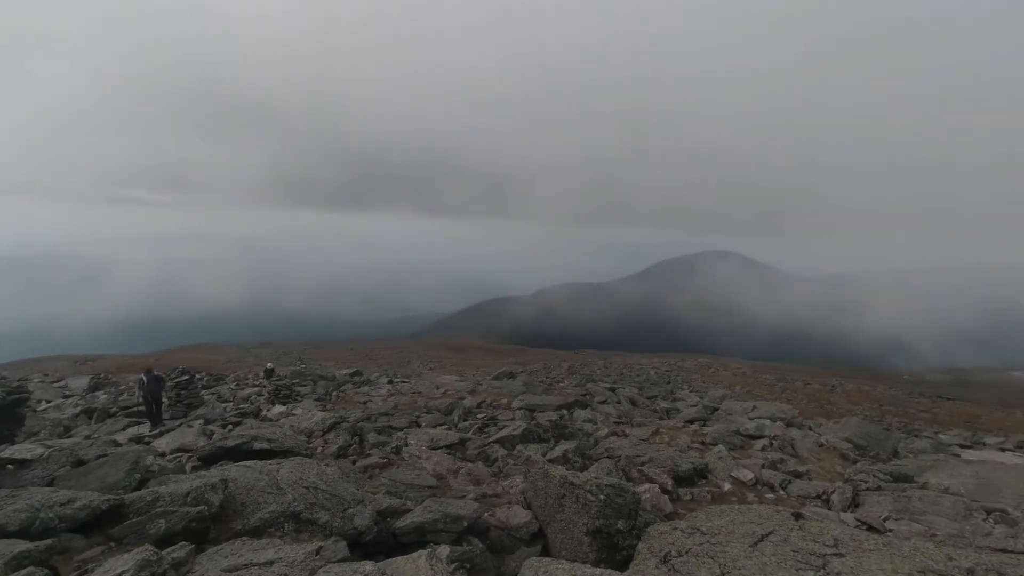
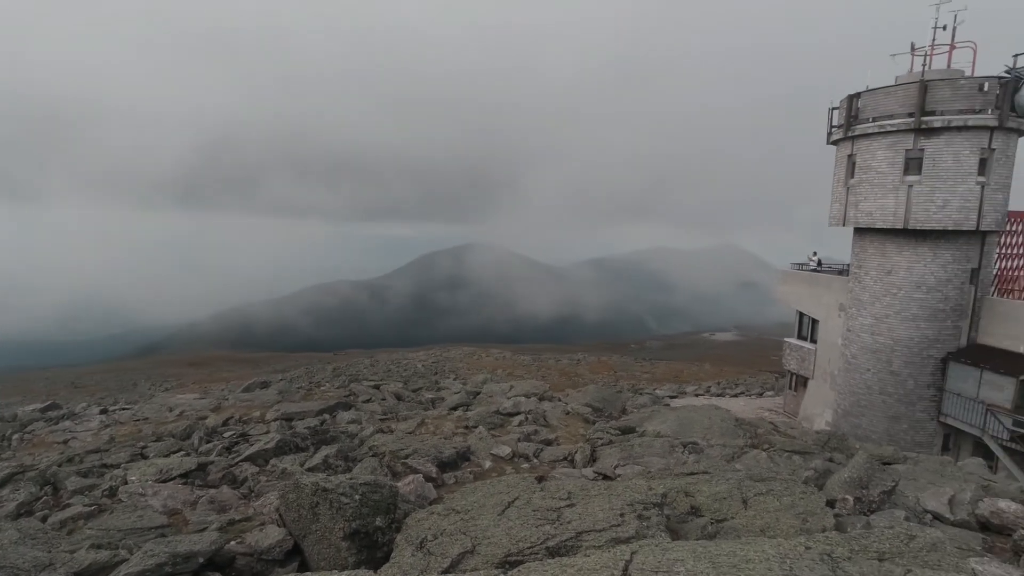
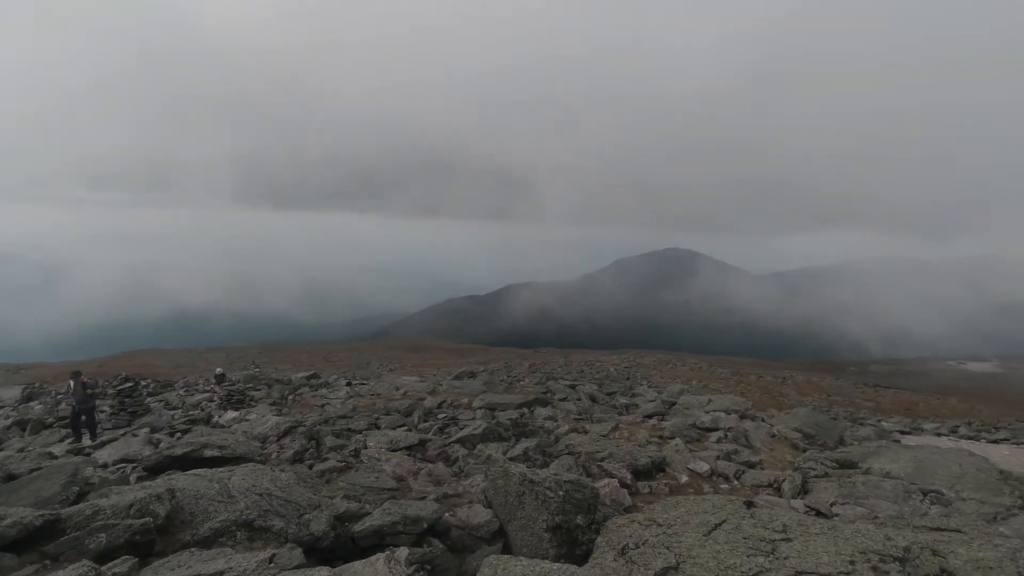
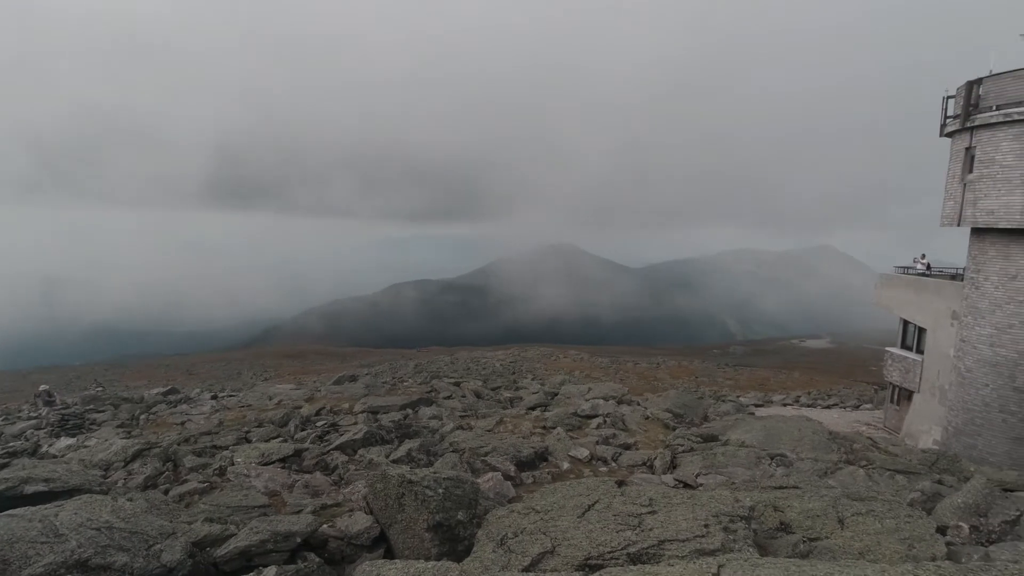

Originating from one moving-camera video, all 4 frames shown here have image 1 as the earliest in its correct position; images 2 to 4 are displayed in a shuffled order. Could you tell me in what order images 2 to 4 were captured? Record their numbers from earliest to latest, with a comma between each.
3, 4, 2
